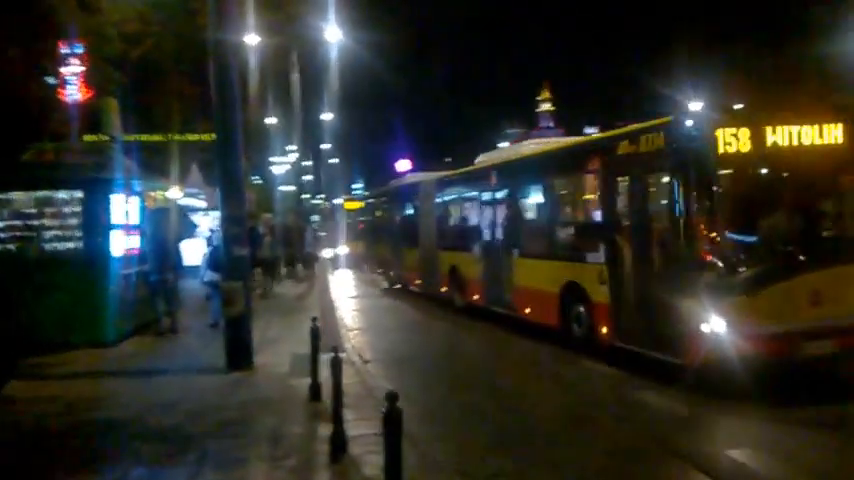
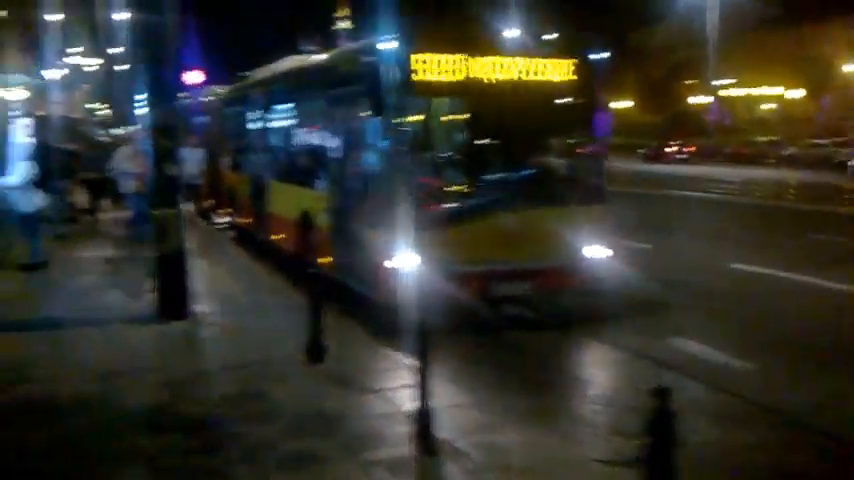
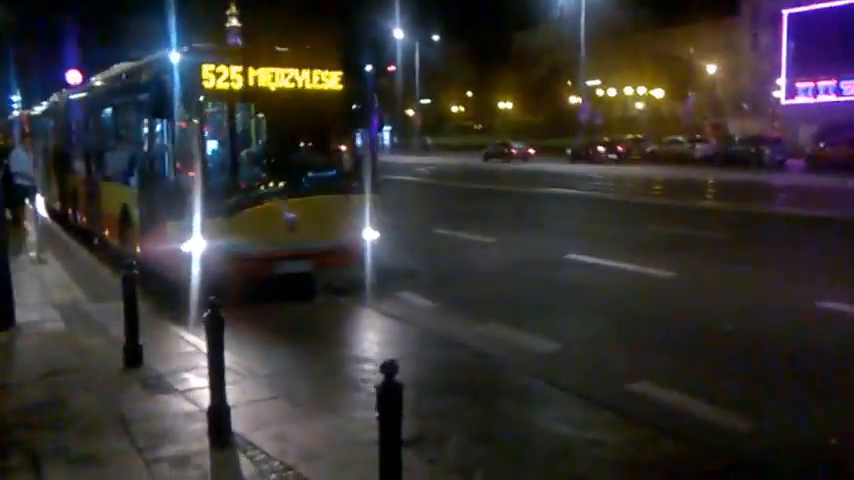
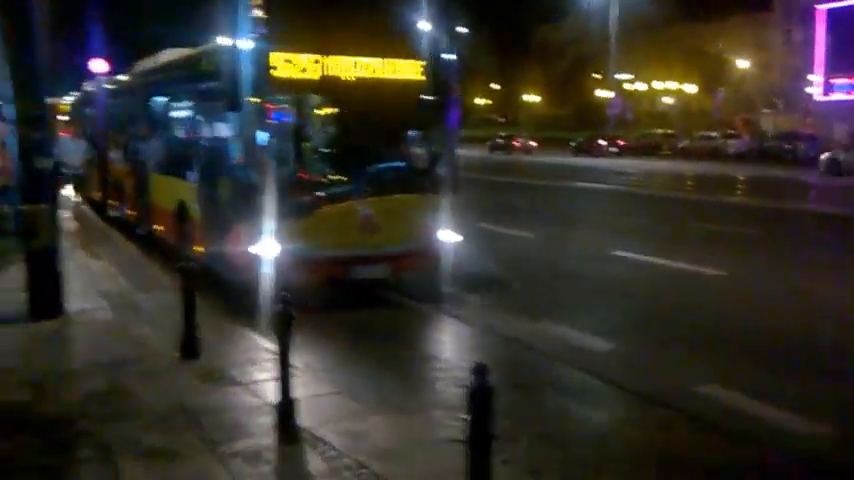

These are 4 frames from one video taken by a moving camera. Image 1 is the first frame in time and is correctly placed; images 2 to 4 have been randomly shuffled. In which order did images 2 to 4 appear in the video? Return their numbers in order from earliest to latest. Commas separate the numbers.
3, 4, 2
